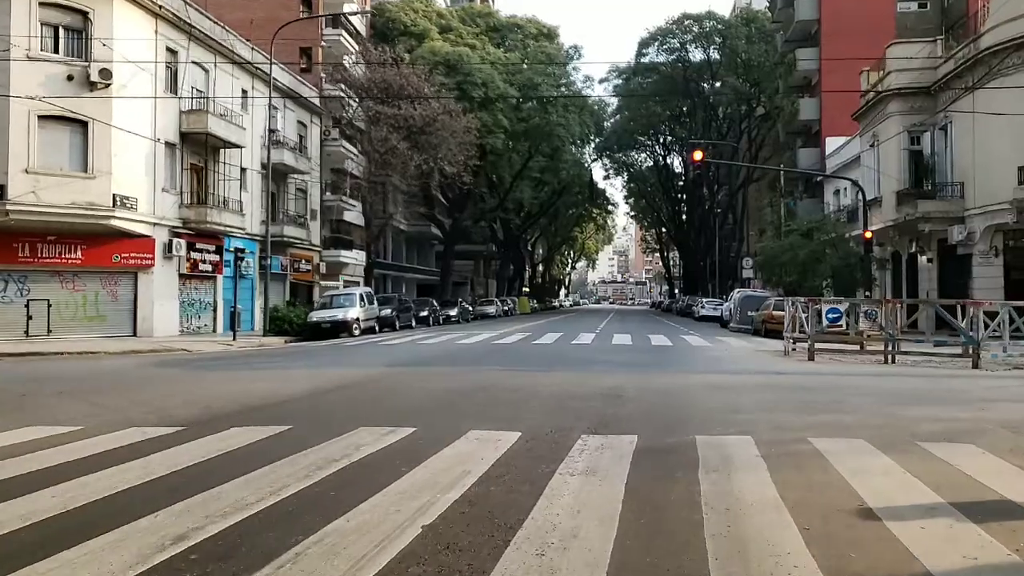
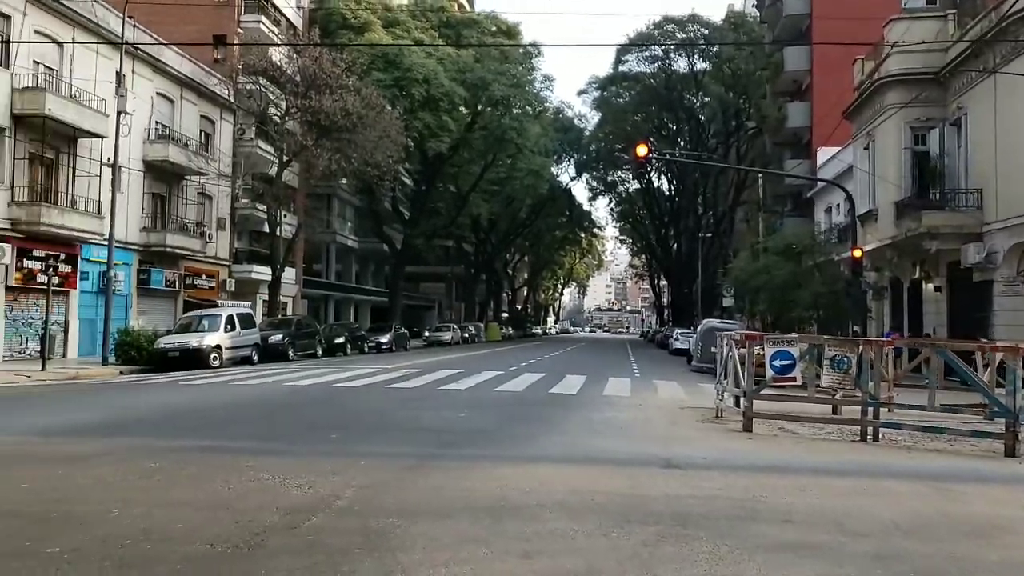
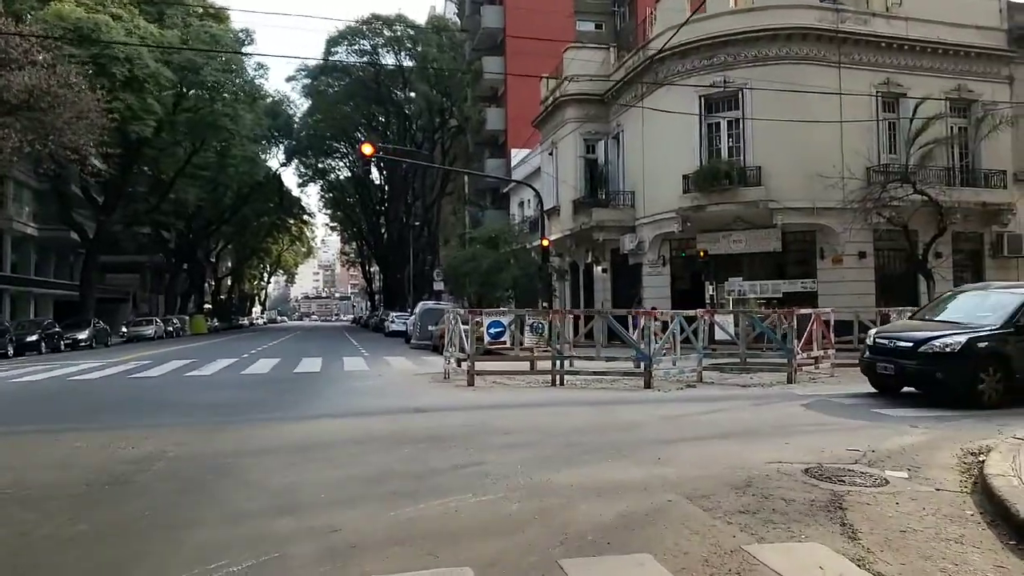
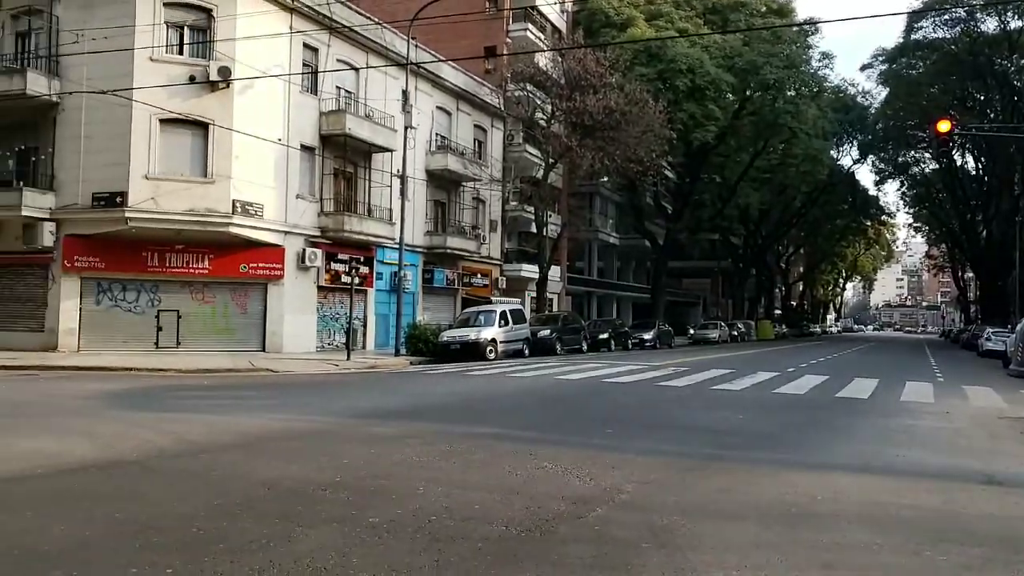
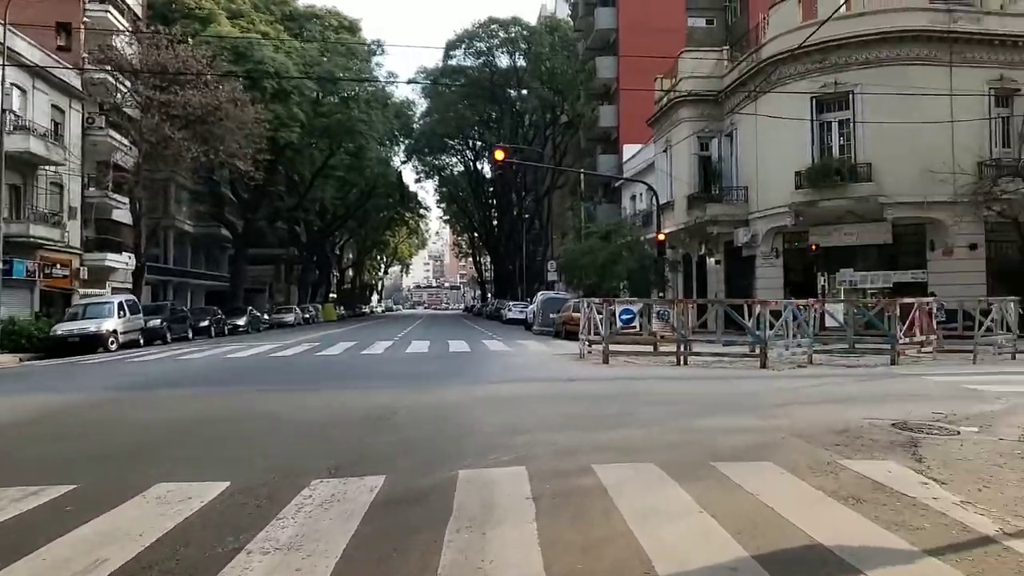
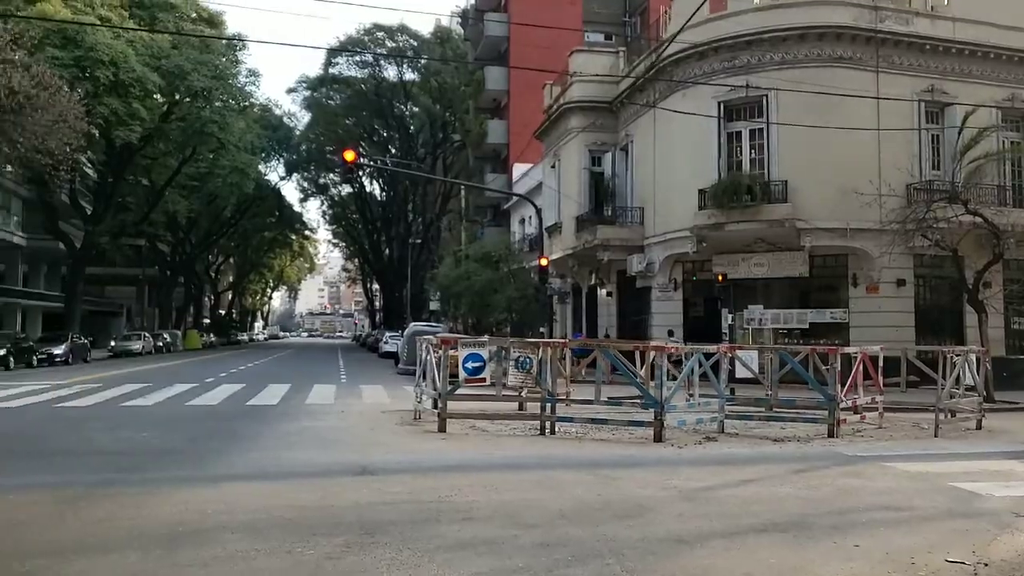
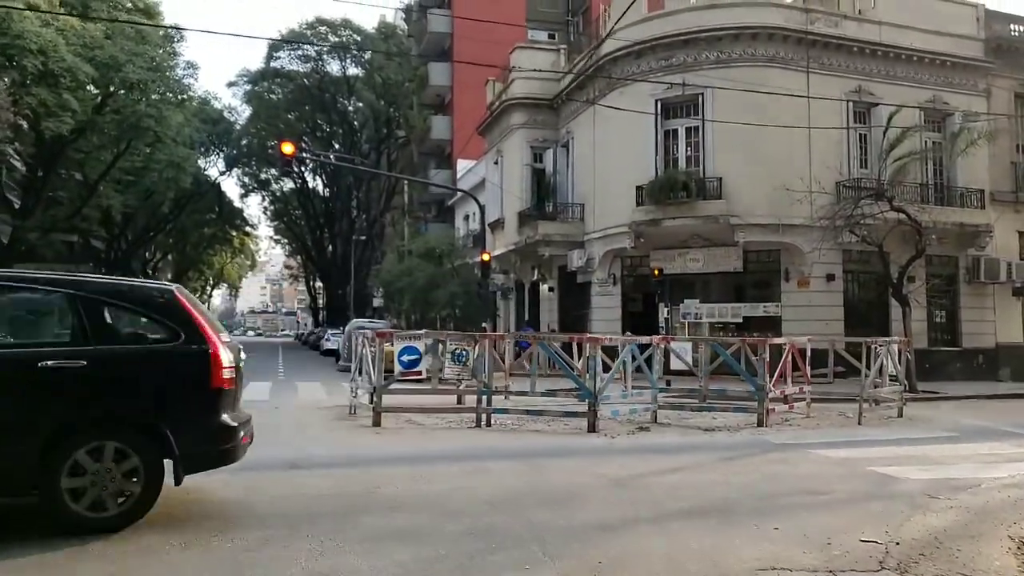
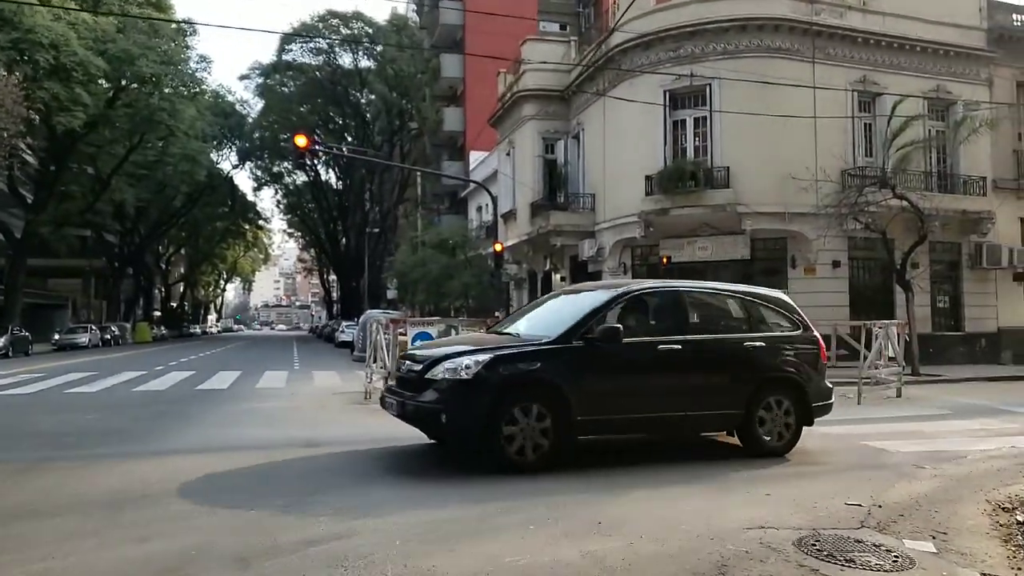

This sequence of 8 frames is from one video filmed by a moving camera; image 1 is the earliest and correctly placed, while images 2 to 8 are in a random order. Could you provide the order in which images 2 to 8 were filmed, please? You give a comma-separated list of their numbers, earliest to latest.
5, 3, 8, 7, 6, 2, 4
